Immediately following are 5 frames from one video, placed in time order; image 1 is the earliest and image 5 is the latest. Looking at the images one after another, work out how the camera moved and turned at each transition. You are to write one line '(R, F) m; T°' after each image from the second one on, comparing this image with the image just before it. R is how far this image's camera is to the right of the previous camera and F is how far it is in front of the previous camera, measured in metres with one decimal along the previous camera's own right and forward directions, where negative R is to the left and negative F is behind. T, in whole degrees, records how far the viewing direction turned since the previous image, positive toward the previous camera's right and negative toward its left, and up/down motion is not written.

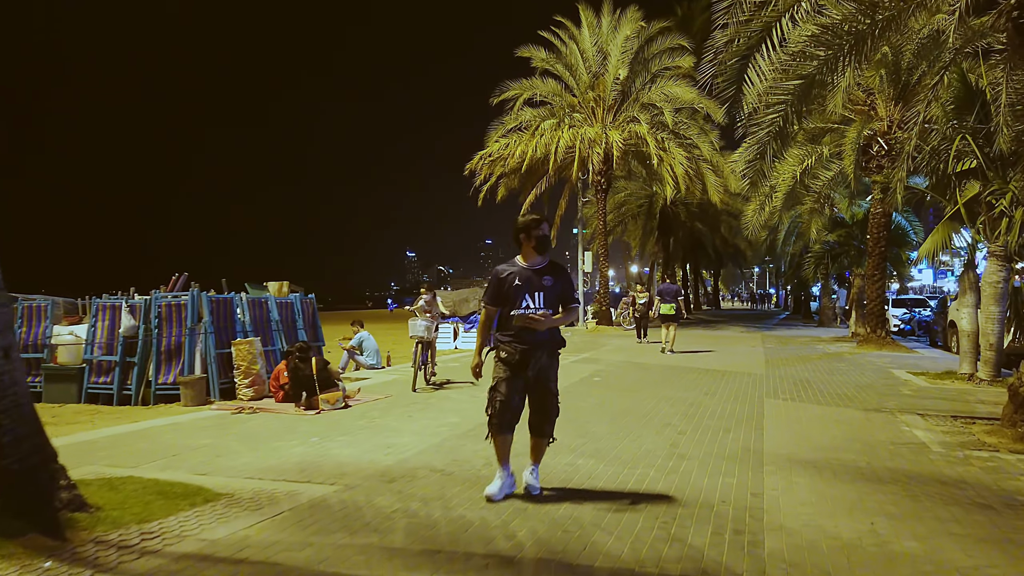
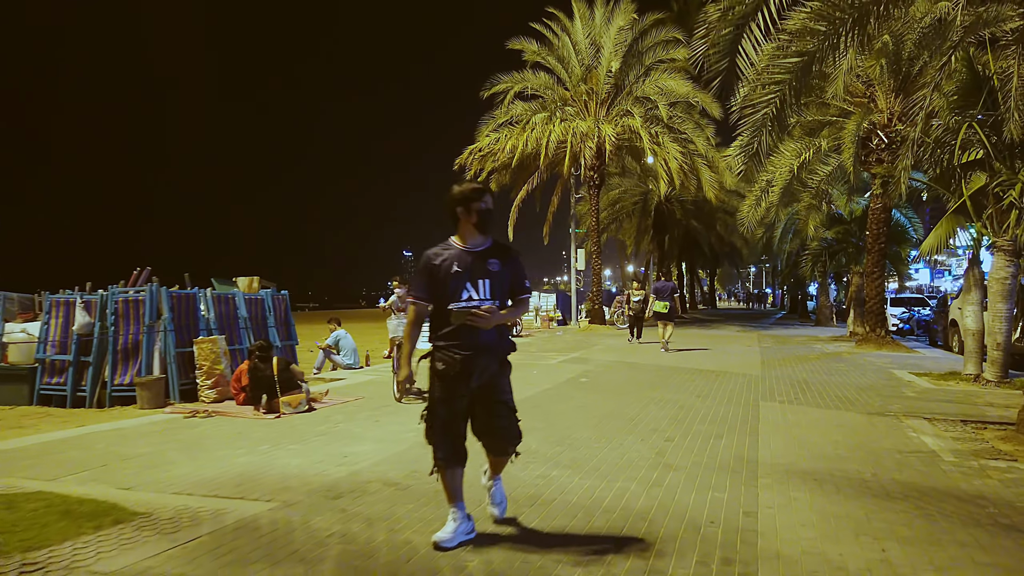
(+0.2, +0.6) m; 0°
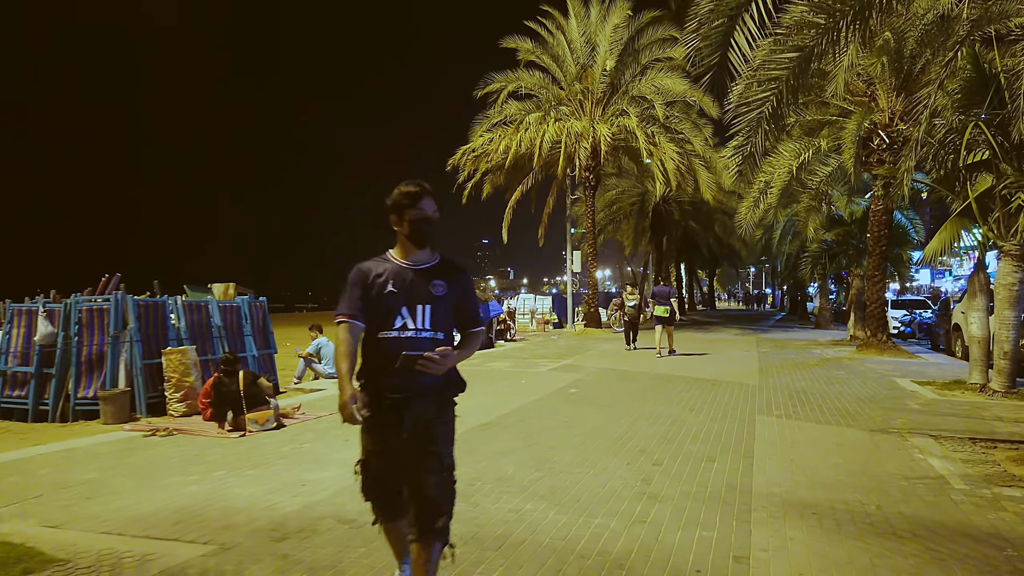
(+0.2, +0.5) m; 0°
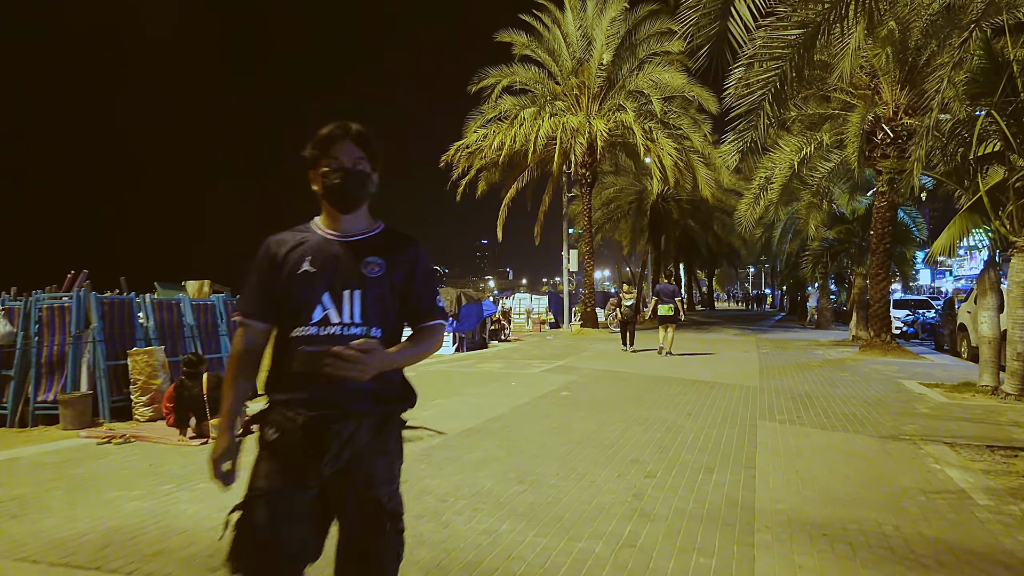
(+0.1, +0.5) m; 0°
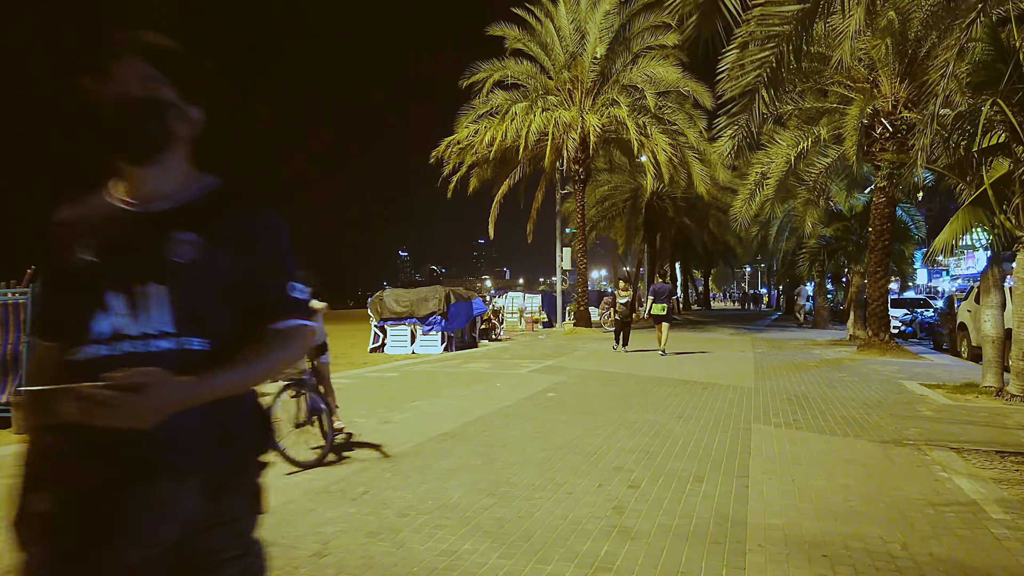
(+0.2, +0.5) m; 0°
